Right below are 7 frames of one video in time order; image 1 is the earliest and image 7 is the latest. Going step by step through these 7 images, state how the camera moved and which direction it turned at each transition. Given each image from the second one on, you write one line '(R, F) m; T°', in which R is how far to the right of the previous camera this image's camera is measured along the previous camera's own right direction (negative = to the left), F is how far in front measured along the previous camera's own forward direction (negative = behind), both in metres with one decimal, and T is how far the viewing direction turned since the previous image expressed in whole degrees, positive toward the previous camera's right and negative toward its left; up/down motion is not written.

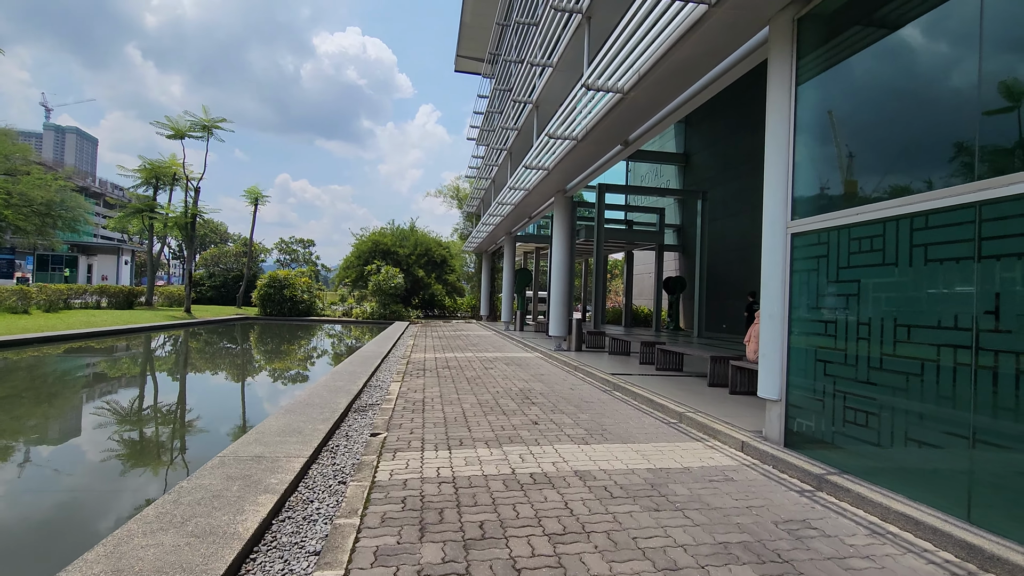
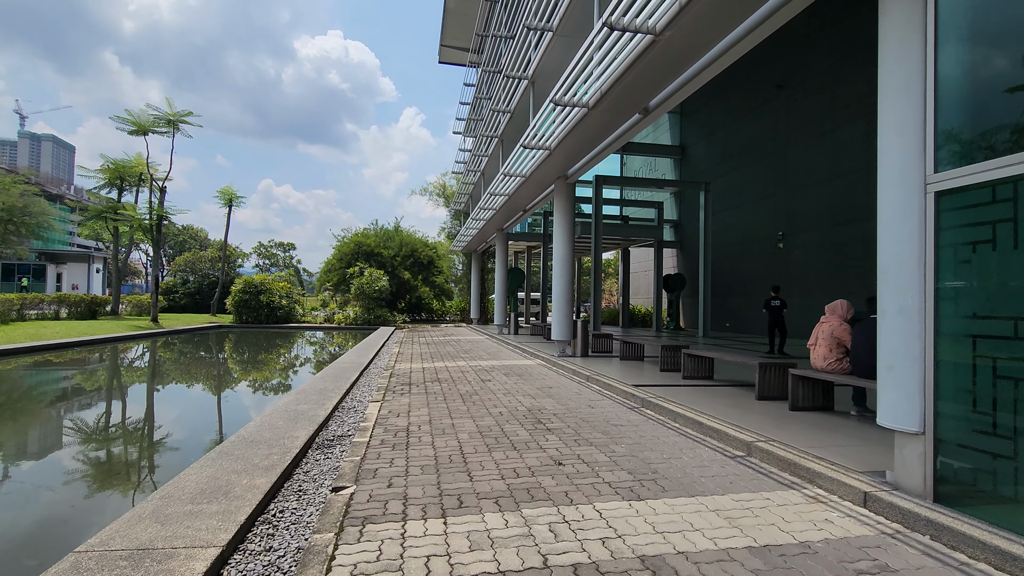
(-0.1, +1.1) m; +1°
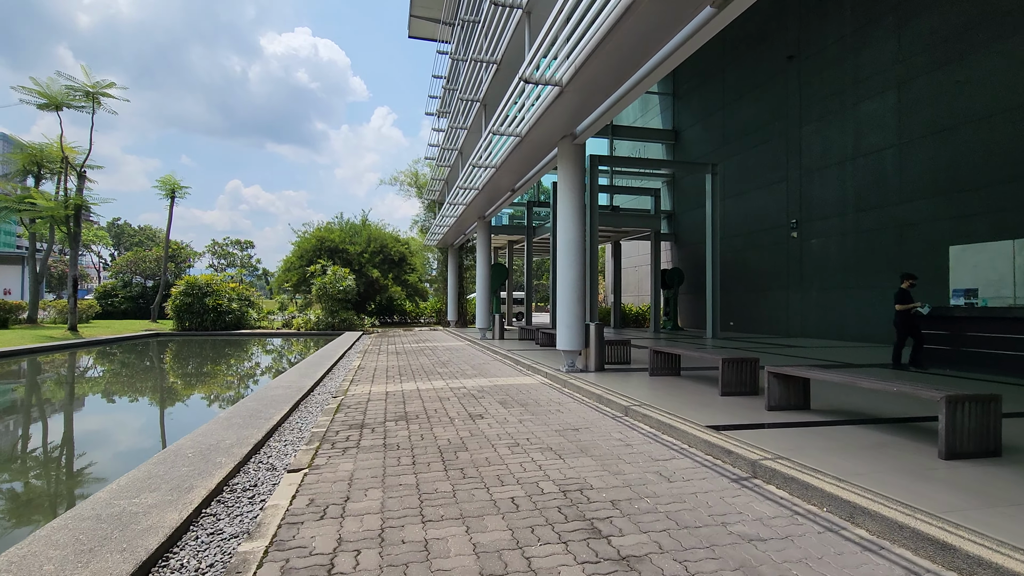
(-0.2, +2.1) m; +3°
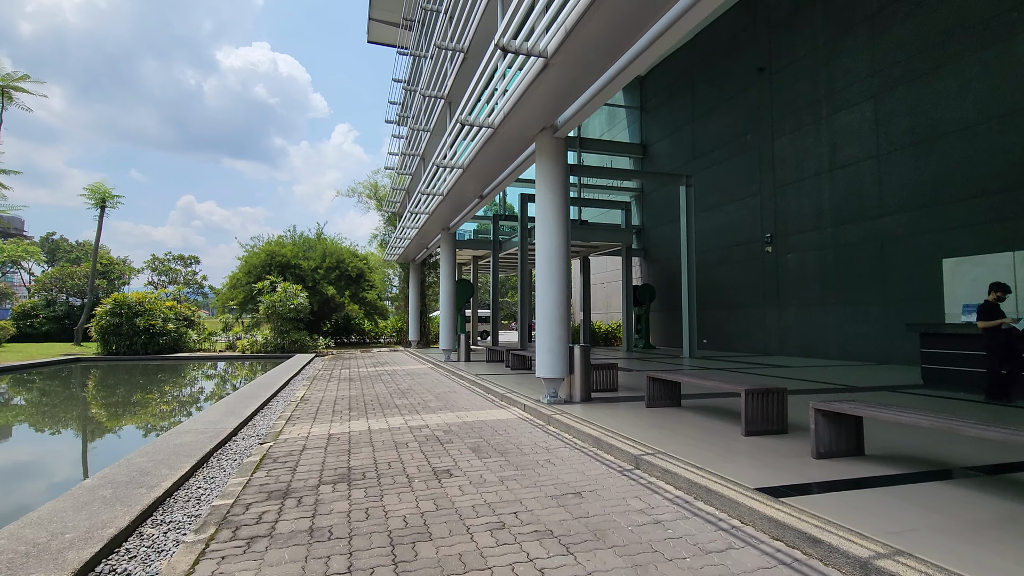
(-0.1, +1.0) m; +4°
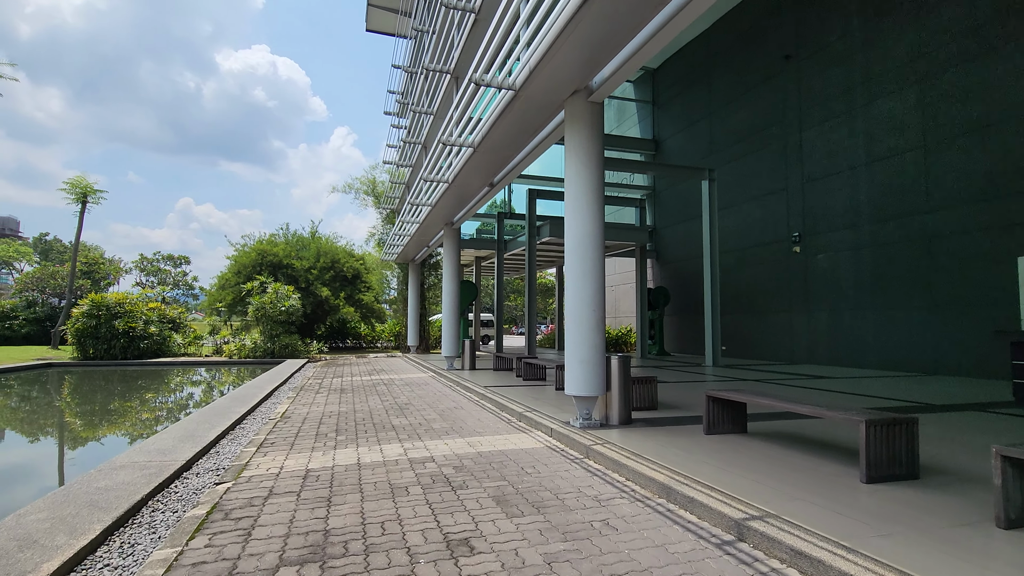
(-0.2, +1.1) m; 0°
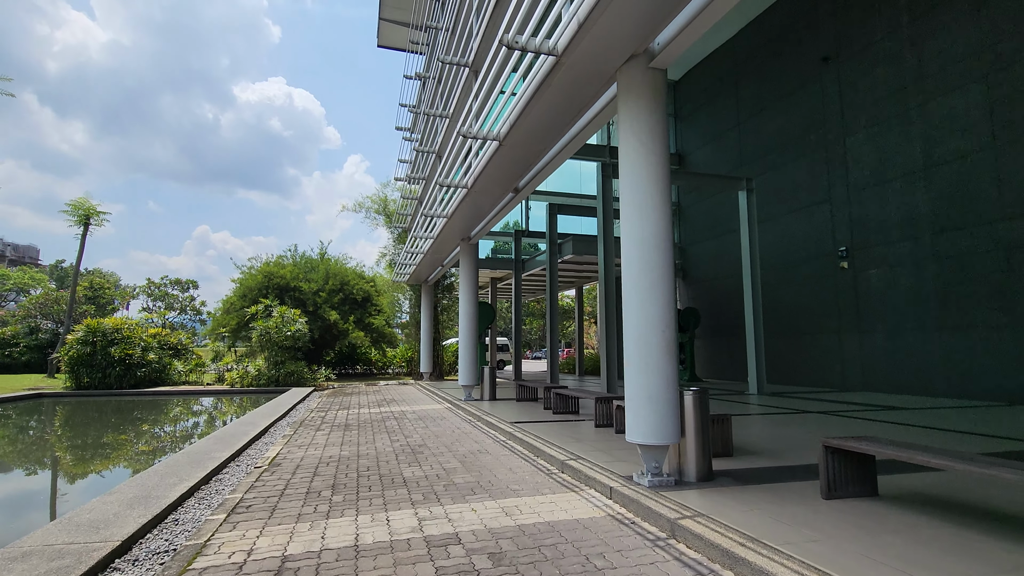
(-0.2, +1.0) m; -1°
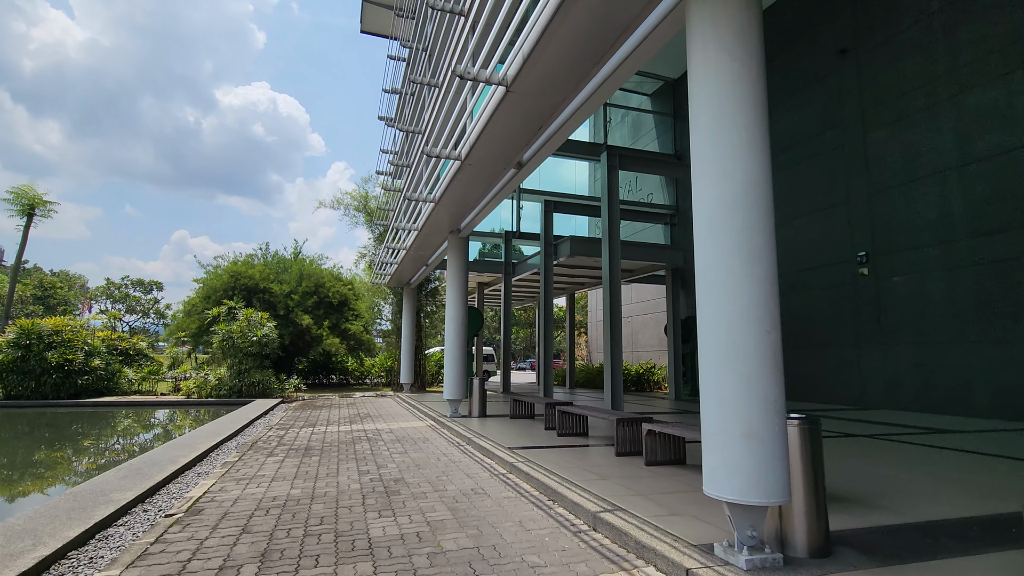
(-0.2, +1.3) m; +2°
